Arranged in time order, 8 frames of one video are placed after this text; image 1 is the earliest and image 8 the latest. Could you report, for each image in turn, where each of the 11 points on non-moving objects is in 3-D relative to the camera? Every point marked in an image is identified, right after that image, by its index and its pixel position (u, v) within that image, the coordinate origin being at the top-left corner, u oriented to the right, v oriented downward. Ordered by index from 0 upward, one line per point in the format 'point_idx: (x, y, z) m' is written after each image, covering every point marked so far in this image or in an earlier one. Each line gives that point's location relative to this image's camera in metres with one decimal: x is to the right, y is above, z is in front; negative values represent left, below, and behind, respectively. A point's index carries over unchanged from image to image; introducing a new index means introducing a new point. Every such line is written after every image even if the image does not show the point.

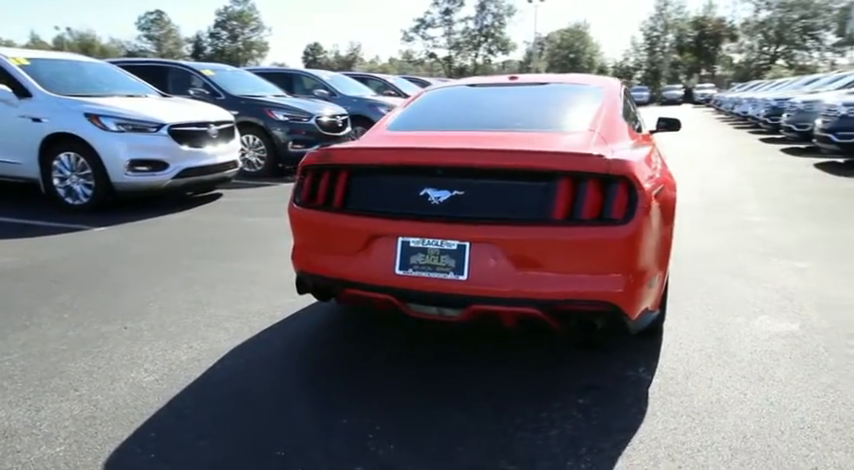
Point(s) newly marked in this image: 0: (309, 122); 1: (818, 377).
0: (-1.9, +1.8, +9.5) m
1: (+1.8, -0.7, +2.6) m
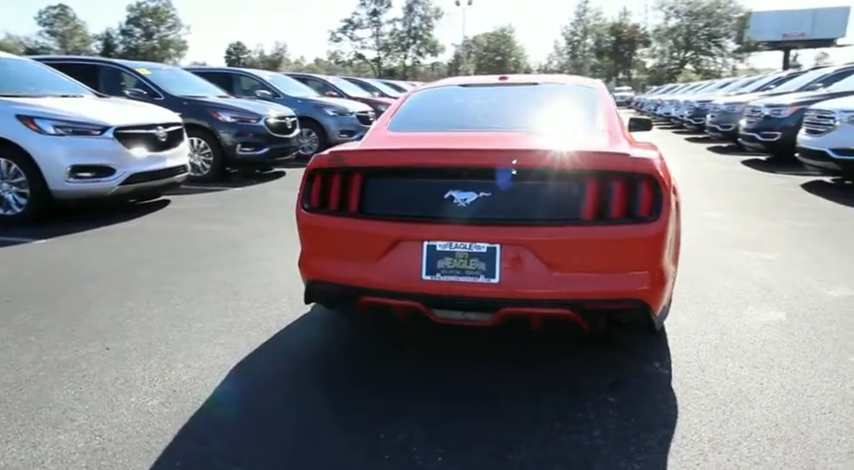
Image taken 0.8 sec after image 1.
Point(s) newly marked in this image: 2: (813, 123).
0: (-2.6, +1.7, +9.1) m
1: (+1.9, -0.6, +2.8) m
2: (+5.2, +1.5, +7.9) m
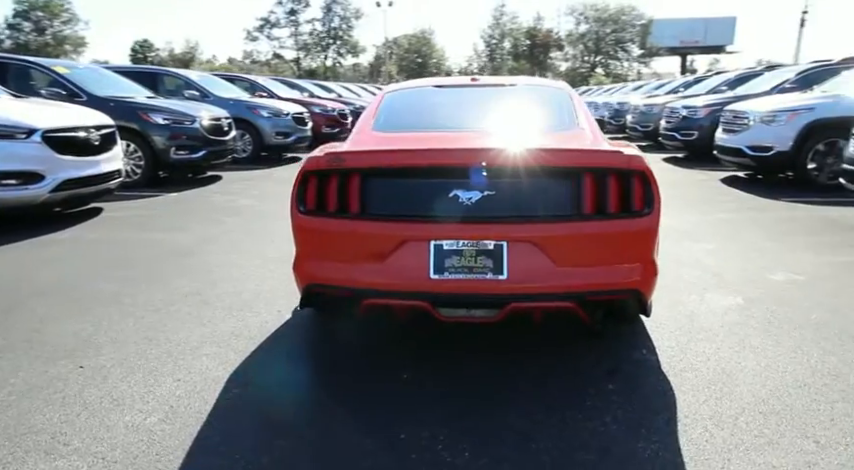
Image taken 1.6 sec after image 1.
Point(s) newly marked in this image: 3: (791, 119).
0: (-3.5, +1.6, +8.7) m
1: (+1.9, -0.6, +3.1) m
2: (+4.4, +1.6, +8.6) m
3: (+4.8, +1.5, +7.7) m
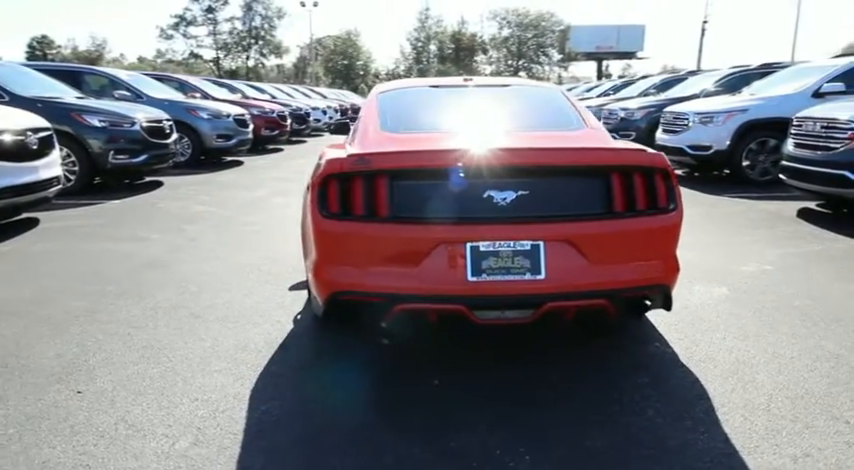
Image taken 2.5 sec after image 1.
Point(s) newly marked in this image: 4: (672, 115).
0: (-4.1, +1.5, +8.2) m
1: (+2.0, -0.5, +3.3) m
2: (+3.8, +1.7, +9.0) m
3: (+4.3, +1.6, +8.2) m
4: (+3.8, +1.9, +9.0) m
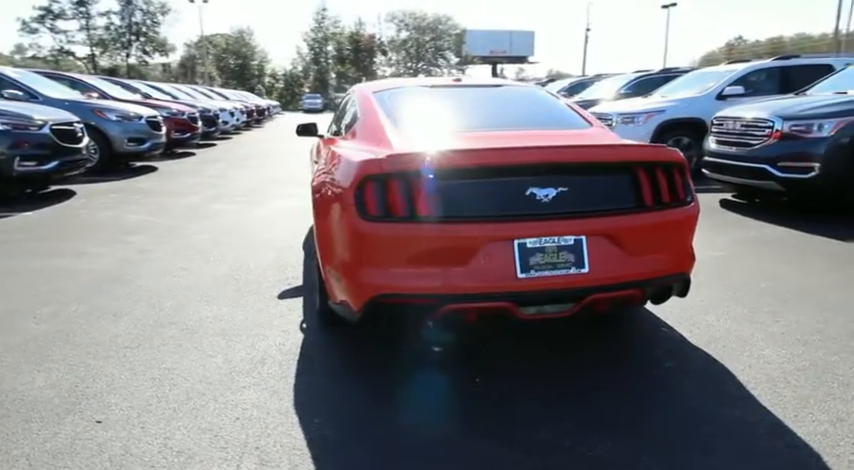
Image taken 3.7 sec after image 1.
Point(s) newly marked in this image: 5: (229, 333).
0: (-4.9, +1.3, +7.4) m
1: (+2.1, -0.5, +3.6) m
2: (+2.7, +1.8, +9.6) m
3: (+3.4, +1.8, +8.9) m
4: (+2.7, +2.0, +9.6) m
5: (-1.1, -0.6, +3.3) m
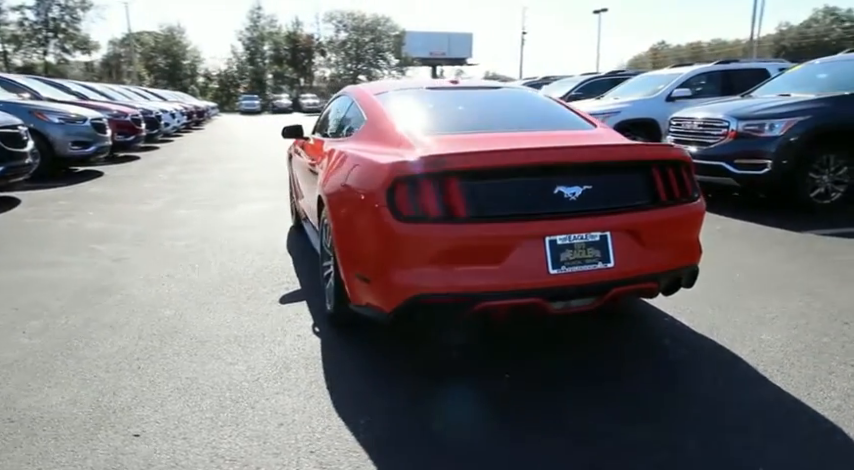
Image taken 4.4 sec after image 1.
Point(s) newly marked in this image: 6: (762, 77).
0: (-5.2, +1.2, +6.9) m
1: (+2.1, -0.4, +3.9) m
2: (+2.1, +1.9, +9.9) m
3: (+2.8, +1.8, +9.3) m
4: (+2.1, +2.0, +9.9) m
5: (-1.0, -0.6, +3.3) m
6: (+5.6, +2.6, +9.8) m
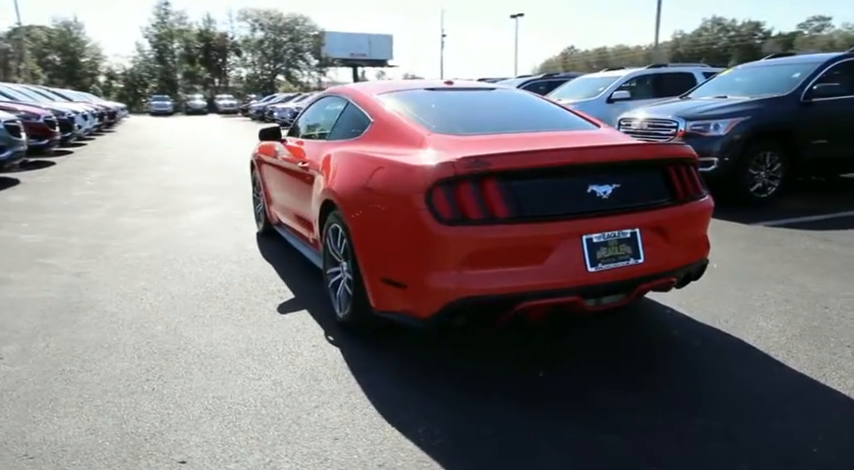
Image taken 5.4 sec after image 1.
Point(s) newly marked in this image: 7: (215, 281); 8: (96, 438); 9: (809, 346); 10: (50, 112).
0: (-5.6, +1.0, +6.1) m
1: (+2.1, -0.4, +4.1) m
2: (+1.2, +1.9, +10.1) m
3: (+2.0, +1.9, +9.5) m
4: (+1.2, +2.0, +10.1) m
5: (-0.9, -0.6, +3.1) m
6: (+4.7, +2.8, +10.4) m
7: (-1.6, -0.3, +4.3) m
8: (-1.3, -0.8, +2.3) m
9: (+2.0, -0.6, +3.1) m
10: (-8.9, +2.9, +13.8) m
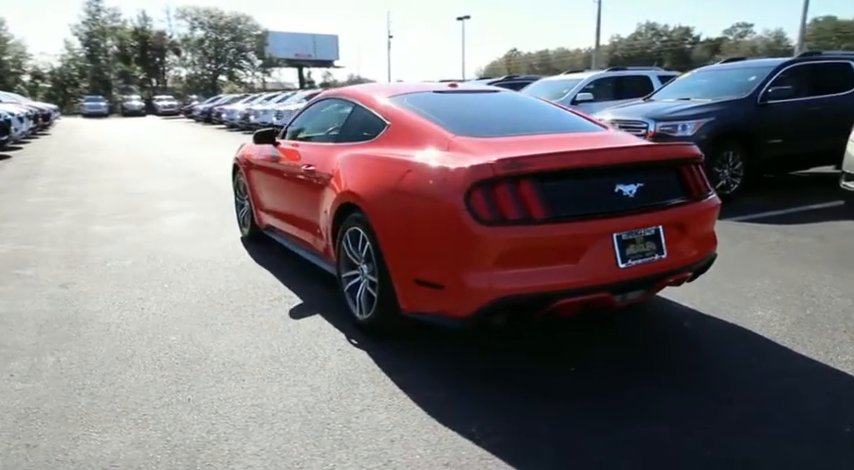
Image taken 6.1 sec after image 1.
0: (-5.8, +0.9, +5.6) m
1: (+2.2, -0.3, +4.3) m
2: (+0.7, +1.9, +10.2) m
3: (+1.5, +1.9, +9.7) m
4: (+0.7, +2.0, +10.2) m
5: (-0.8, -0.6, +3.0) m
6: (+4.1, +2.8, +10.9) m
7: (-1.5, -0.4, +4.2) m
8: (-1.1, -0.8, +2.2) m
9: (+2.2, -0.6, +3.3) m
10: (-9.8, +2.7, +13.0) m
